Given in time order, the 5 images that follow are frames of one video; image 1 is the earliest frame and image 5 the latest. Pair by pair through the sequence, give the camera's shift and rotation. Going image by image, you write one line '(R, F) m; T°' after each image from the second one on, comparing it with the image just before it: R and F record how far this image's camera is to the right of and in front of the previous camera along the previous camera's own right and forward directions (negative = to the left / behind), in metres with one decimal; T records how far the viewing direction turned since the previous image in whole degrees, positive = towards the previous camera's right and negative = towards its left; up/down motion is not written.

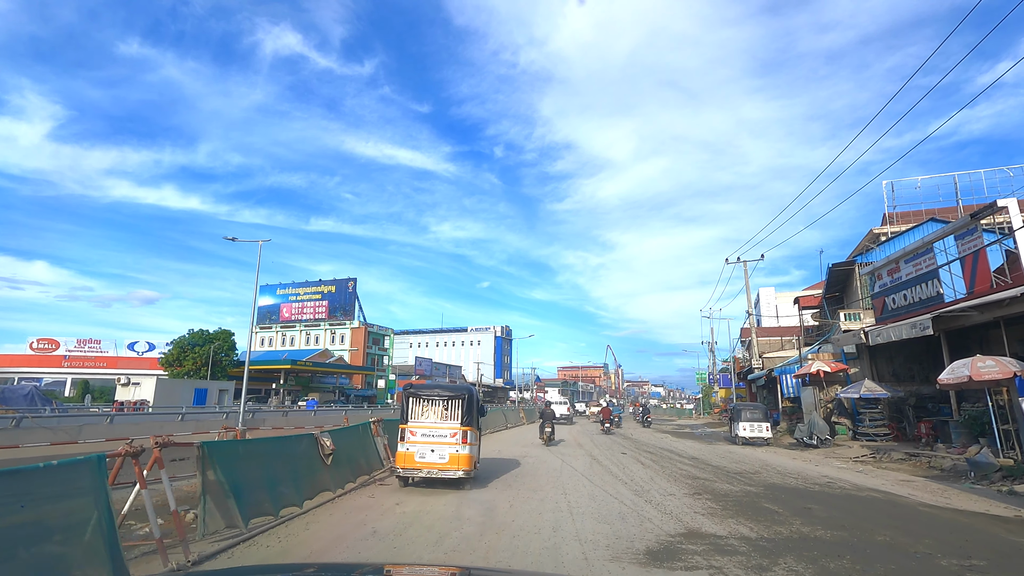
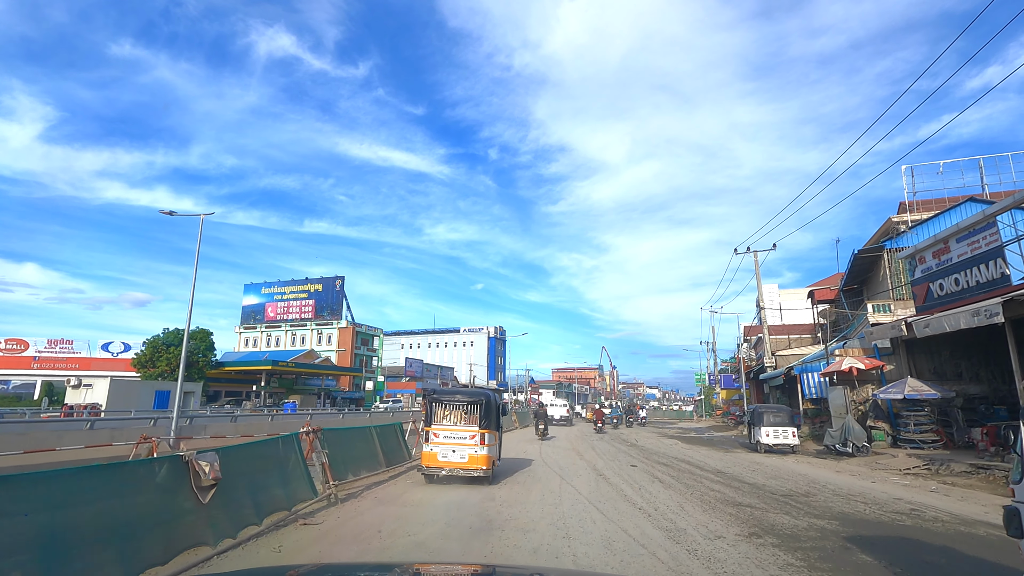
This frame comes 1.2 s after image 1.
(+0.2, +3.1) m; +1°
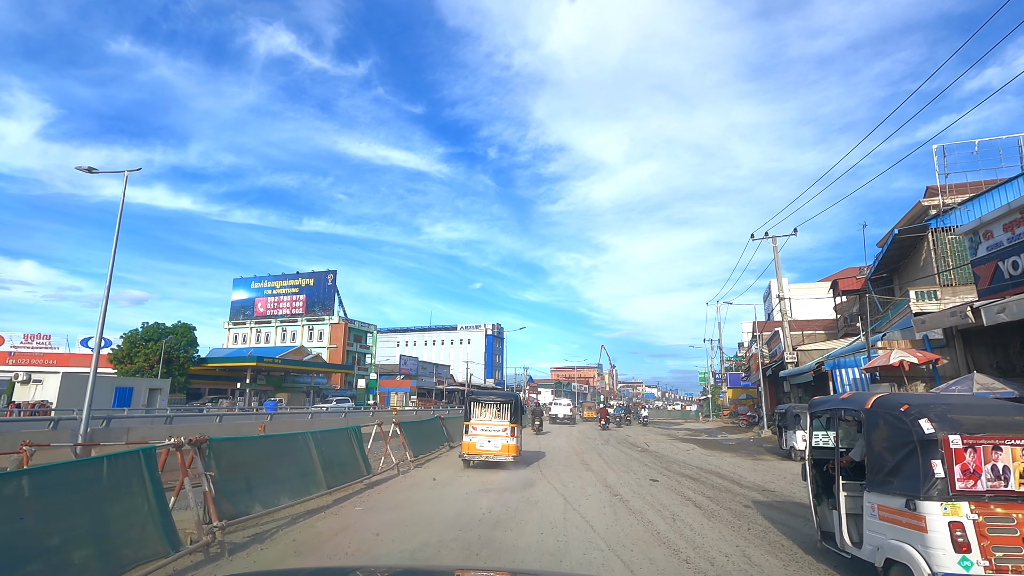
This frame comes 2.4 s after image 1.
(+0.2, +3.1) m; 0°
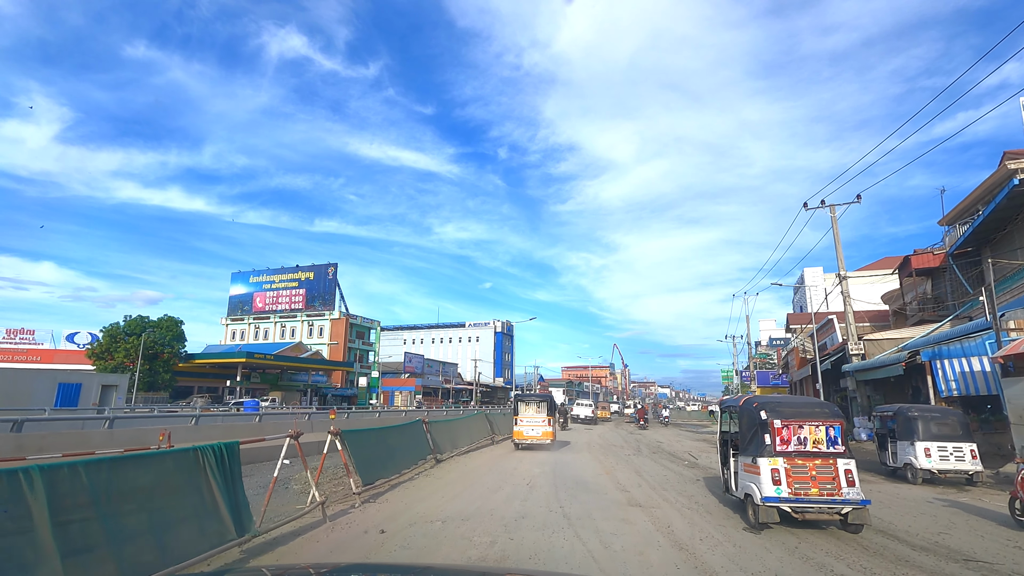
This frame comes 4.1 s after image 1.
(+0.1, +4.9) m; -1°
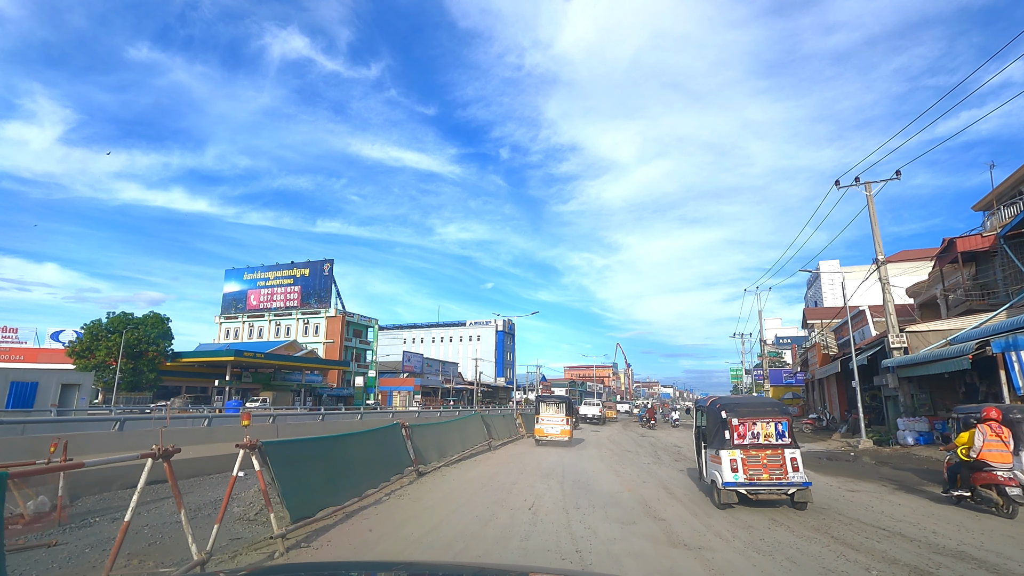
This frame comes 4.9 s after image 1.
(+0.1, +2.7) m; 0°
